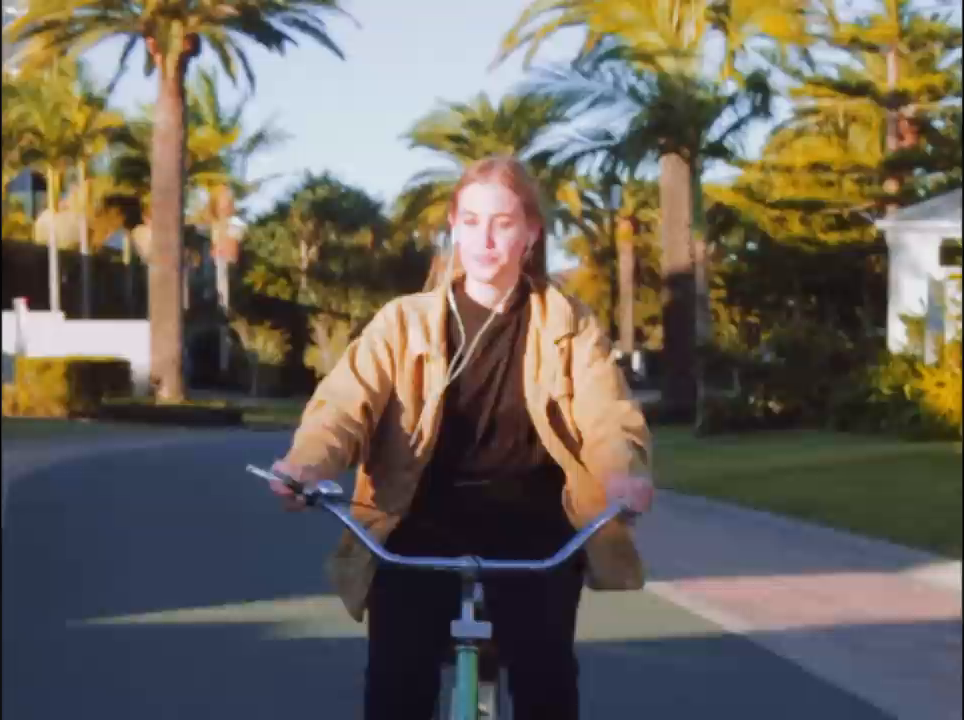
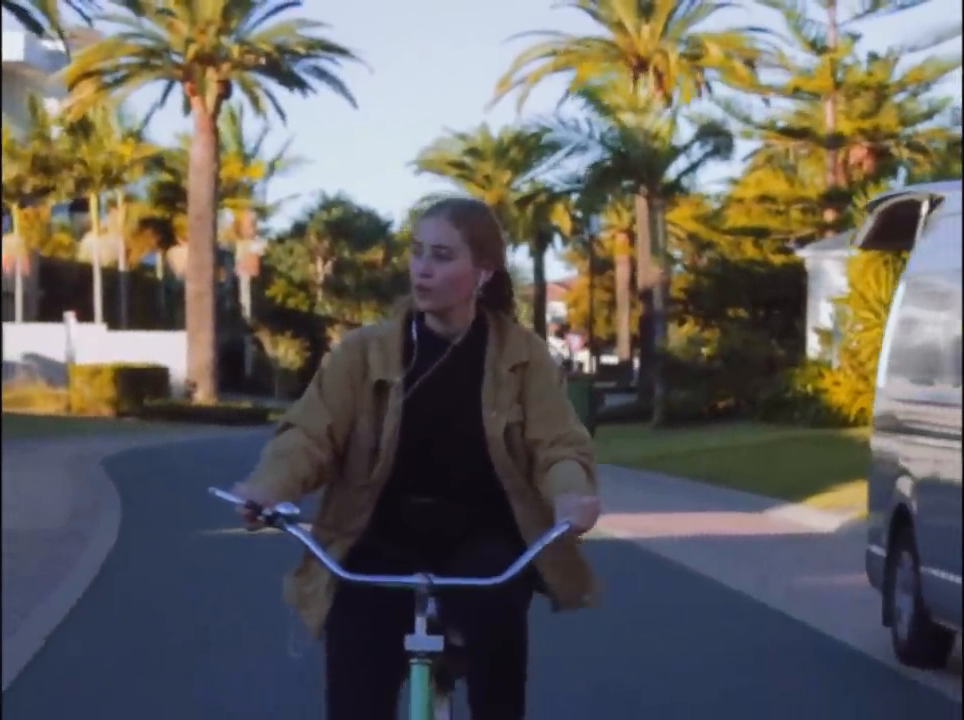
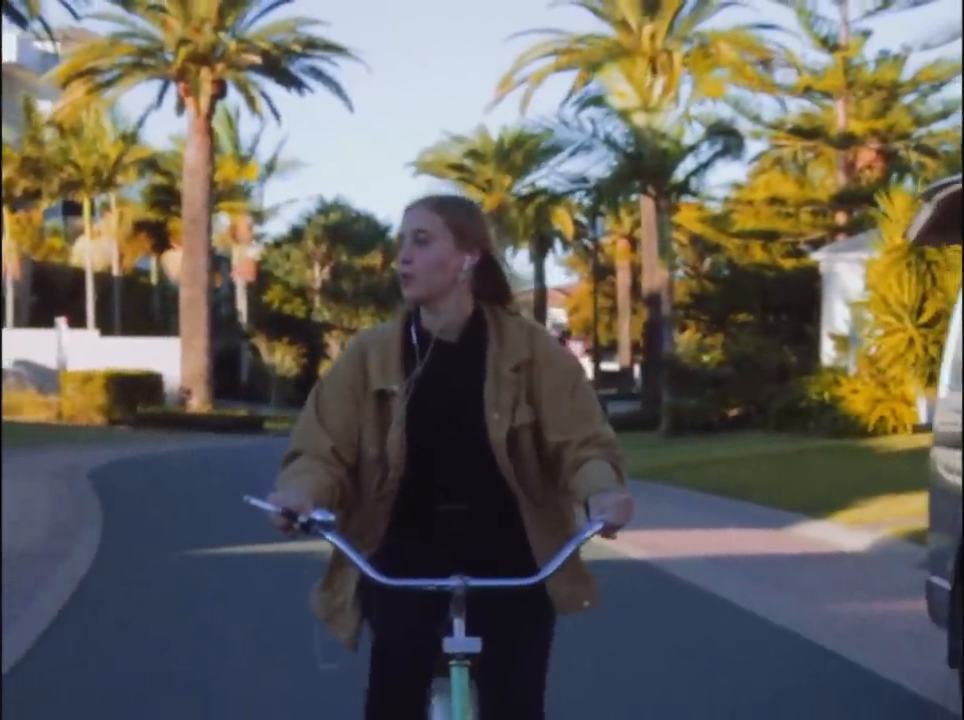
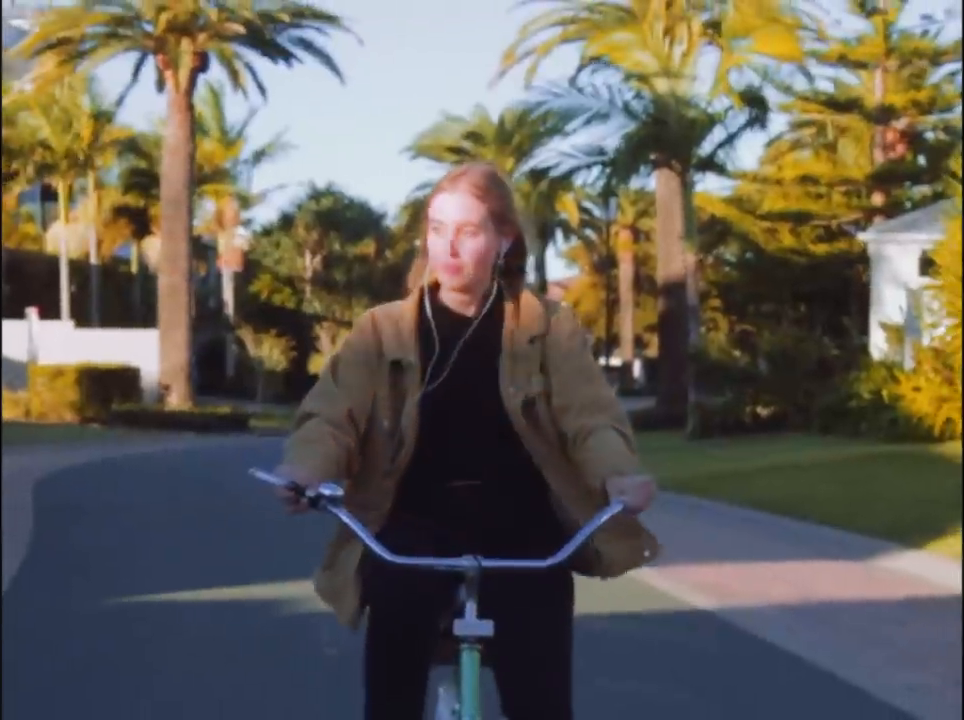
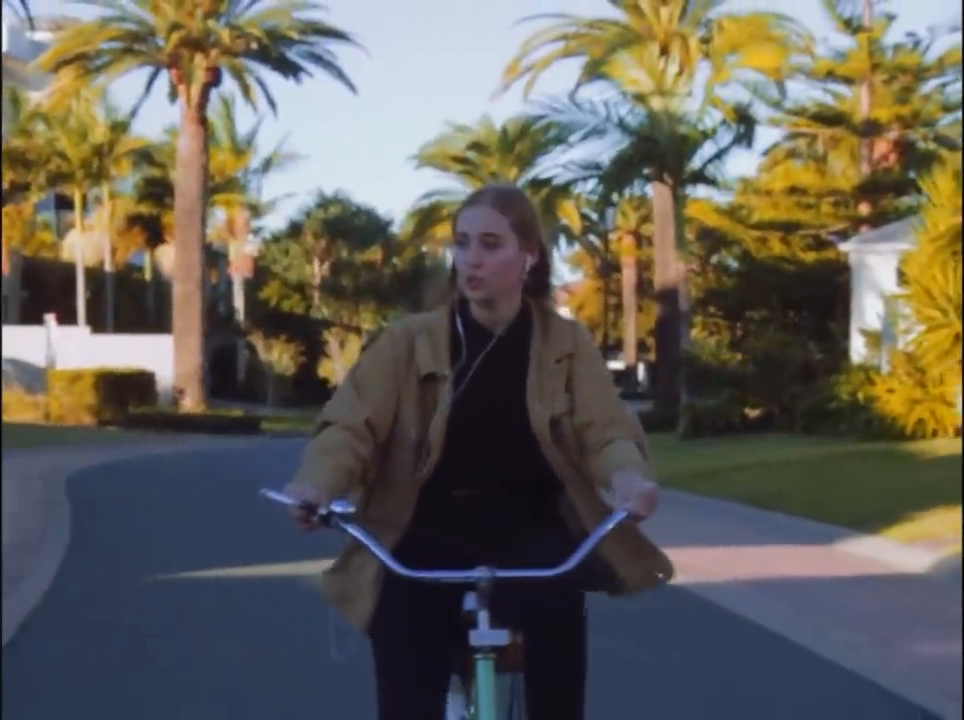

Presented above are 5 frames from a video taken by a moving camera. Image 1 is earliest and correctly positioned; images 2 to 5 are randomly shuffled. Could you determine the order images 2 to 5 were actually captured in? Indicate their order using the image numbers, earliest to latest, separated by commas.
4, 5, 3, 2
